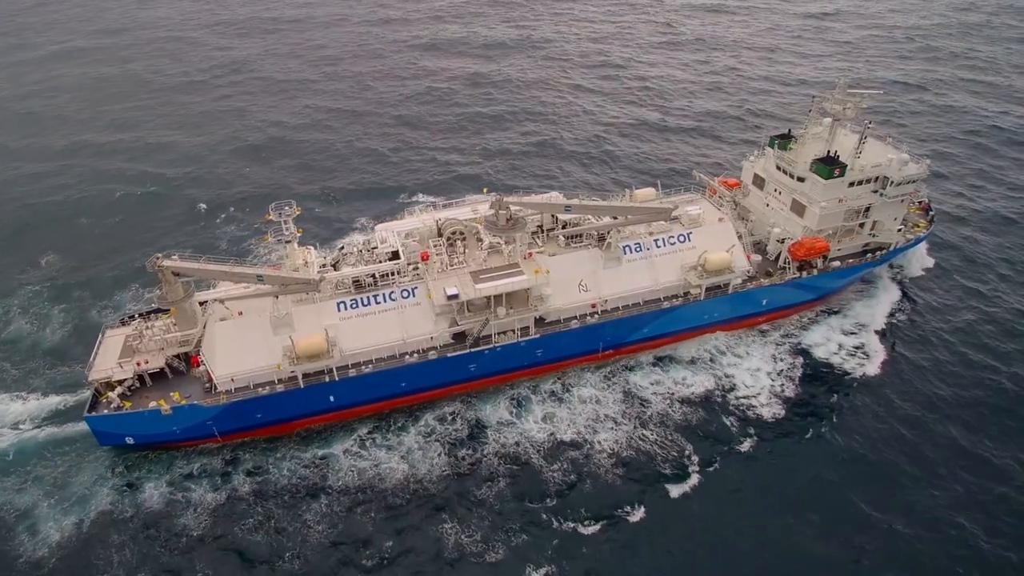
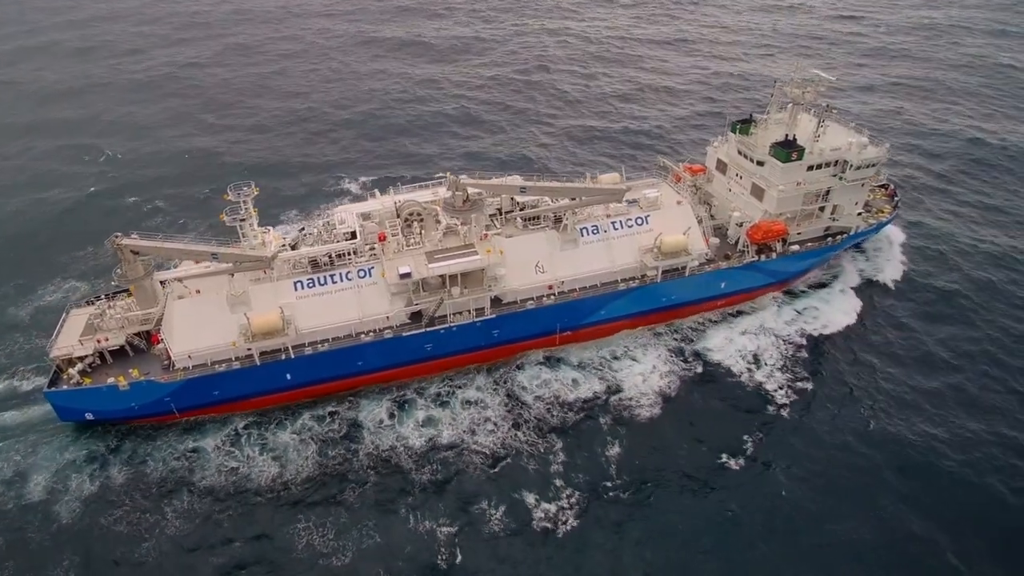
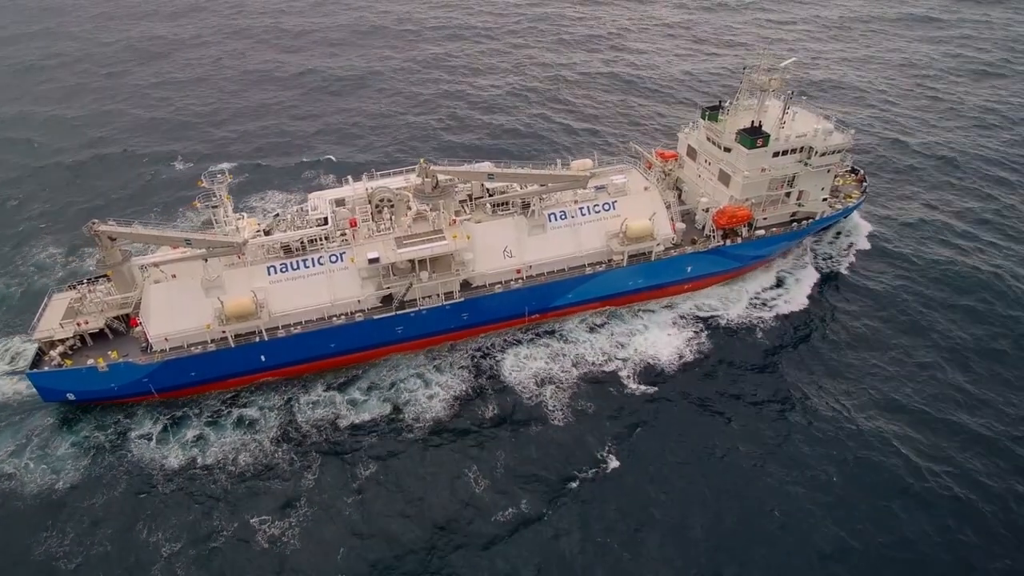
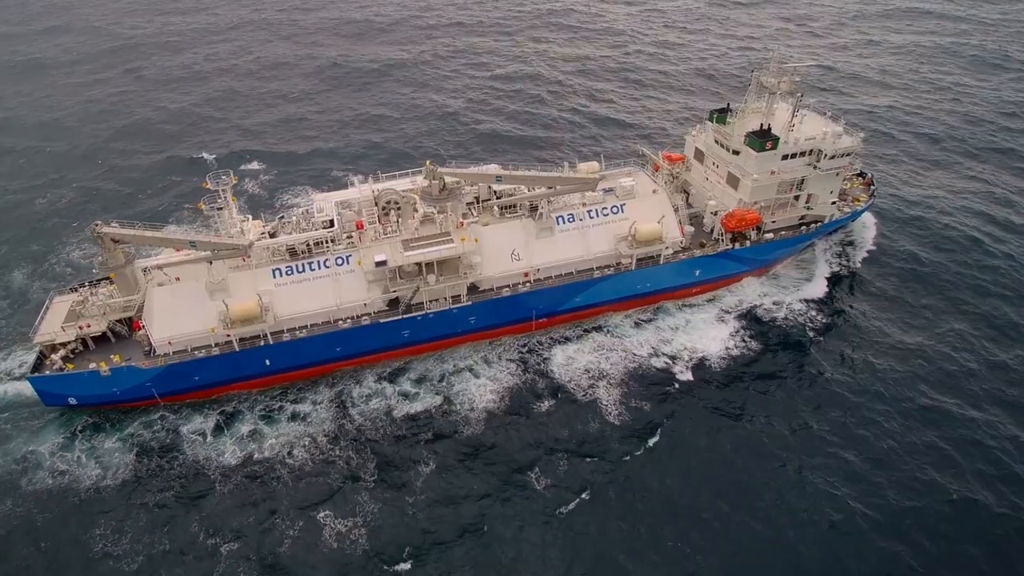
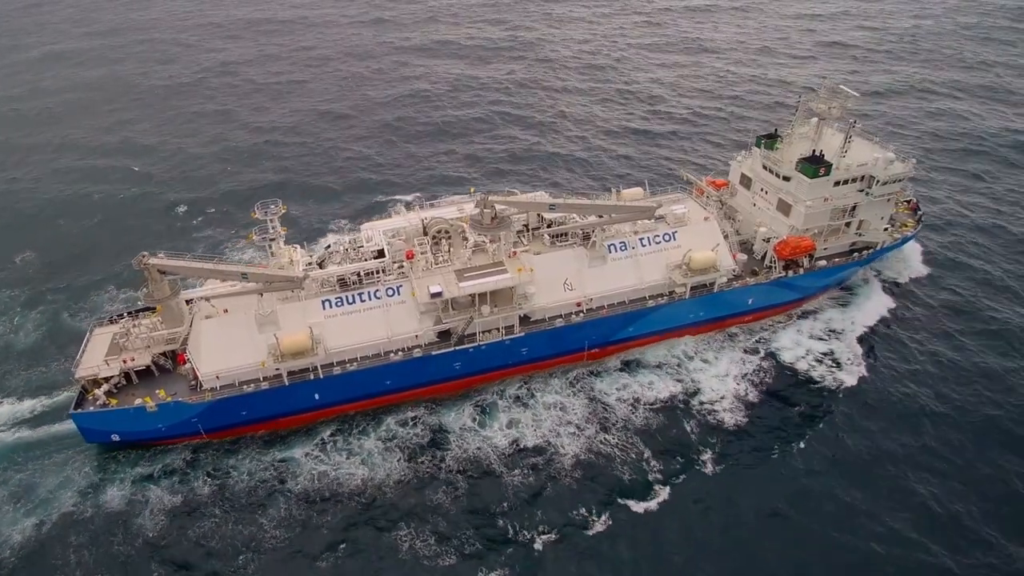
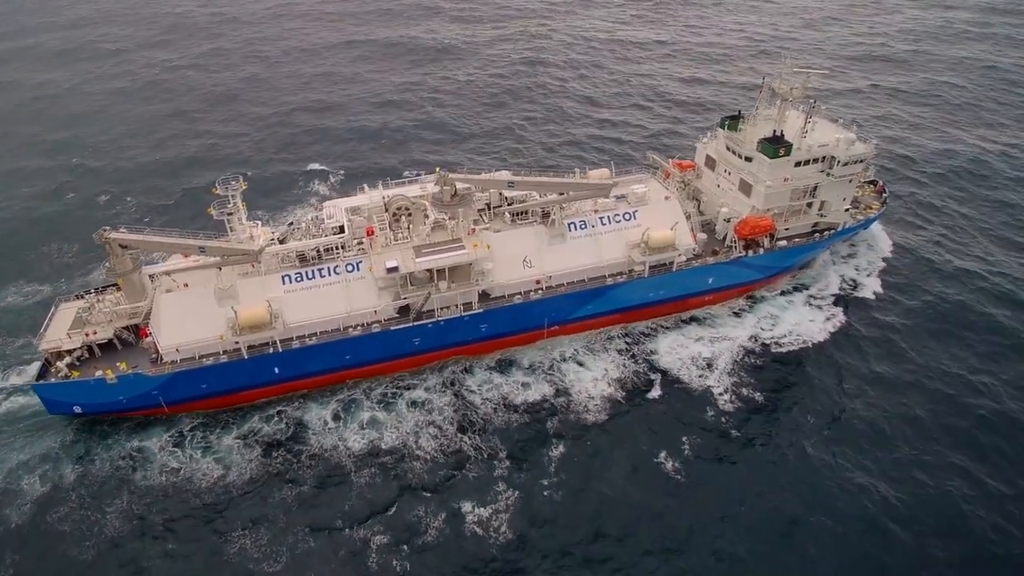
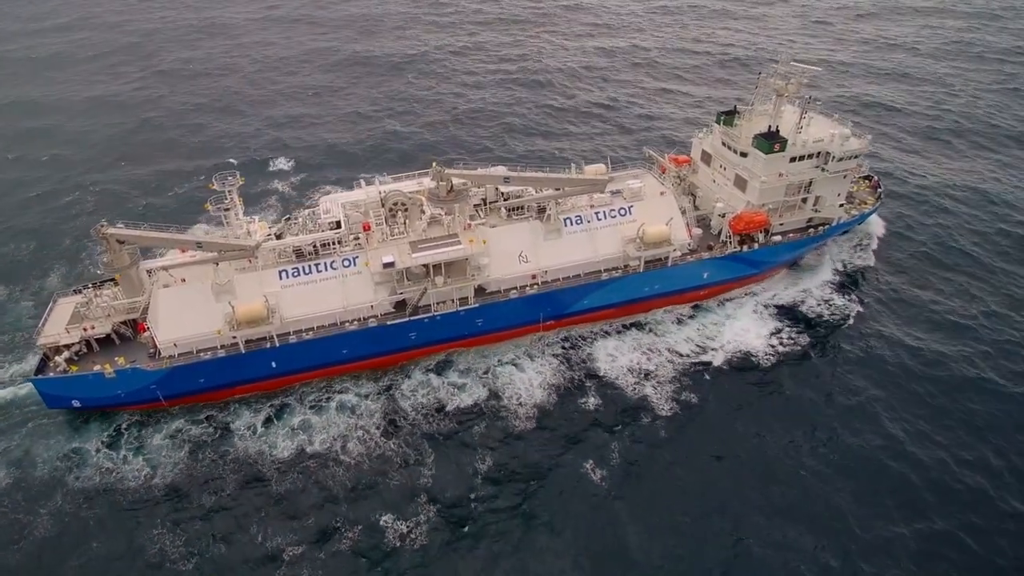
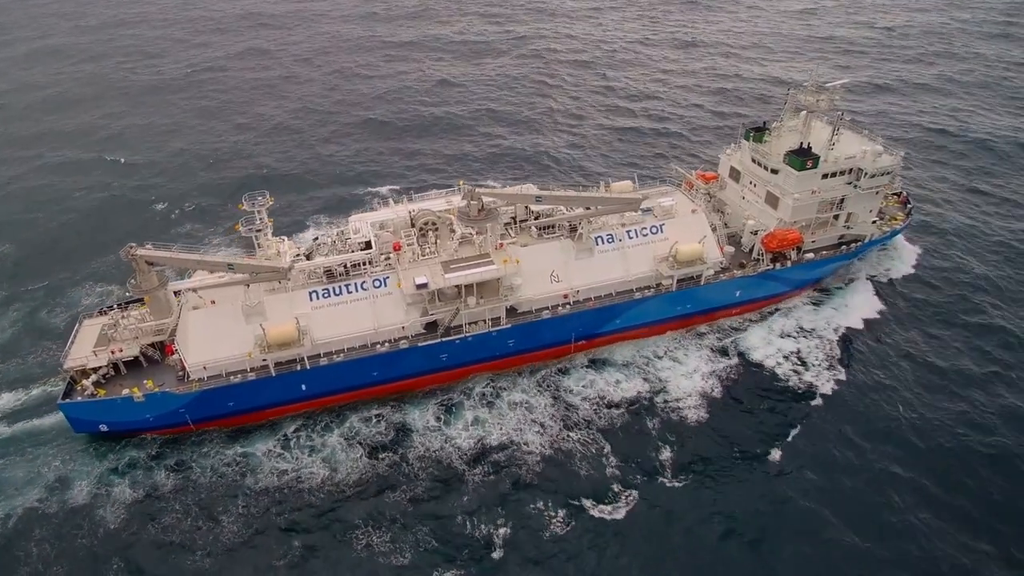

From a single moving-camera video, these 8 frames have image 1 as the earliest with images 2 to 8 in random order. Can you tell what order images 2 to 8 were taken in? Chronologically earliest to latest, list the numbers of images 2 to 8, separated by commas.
5, 8, 2, 6, 7, 4, 3
